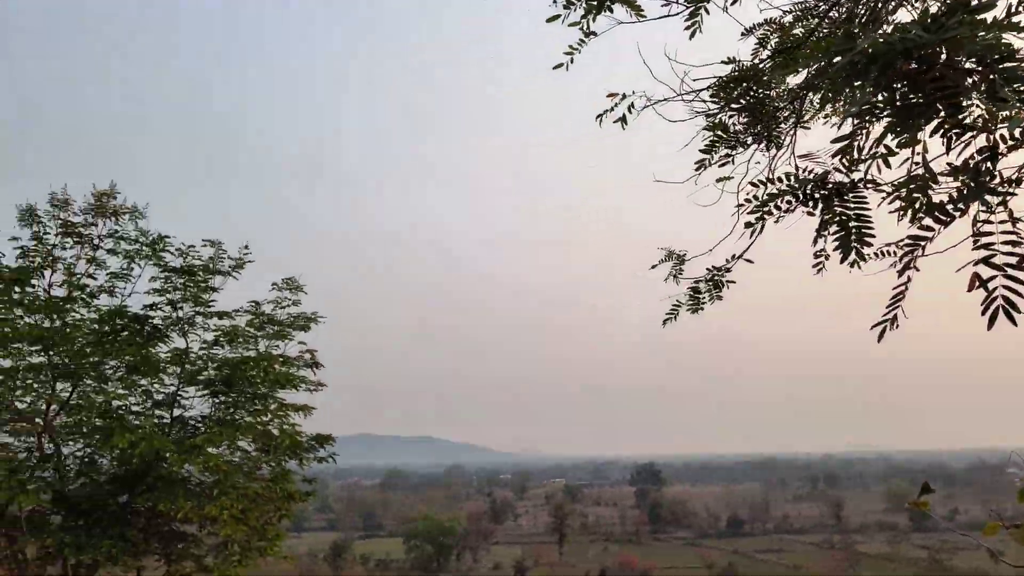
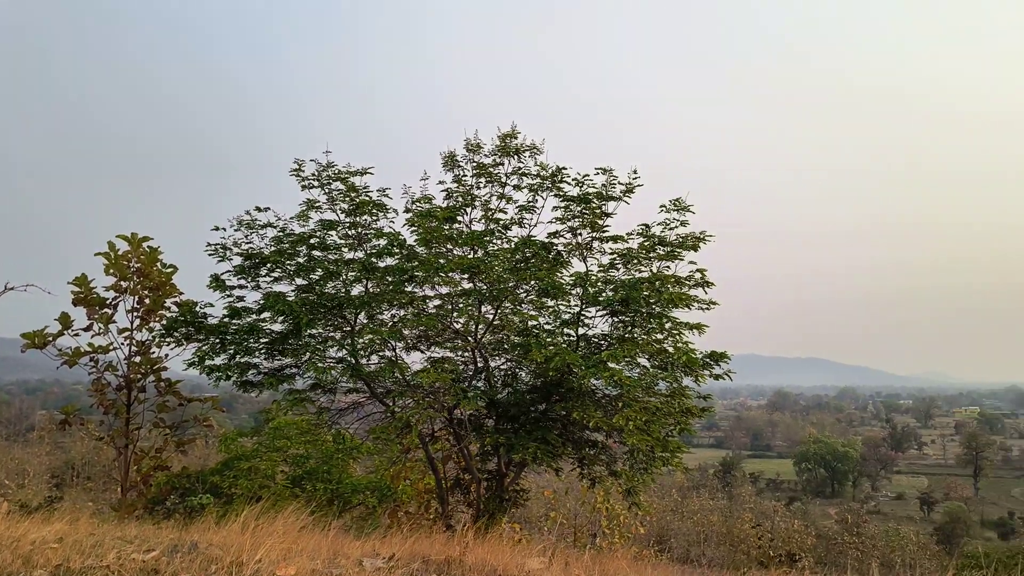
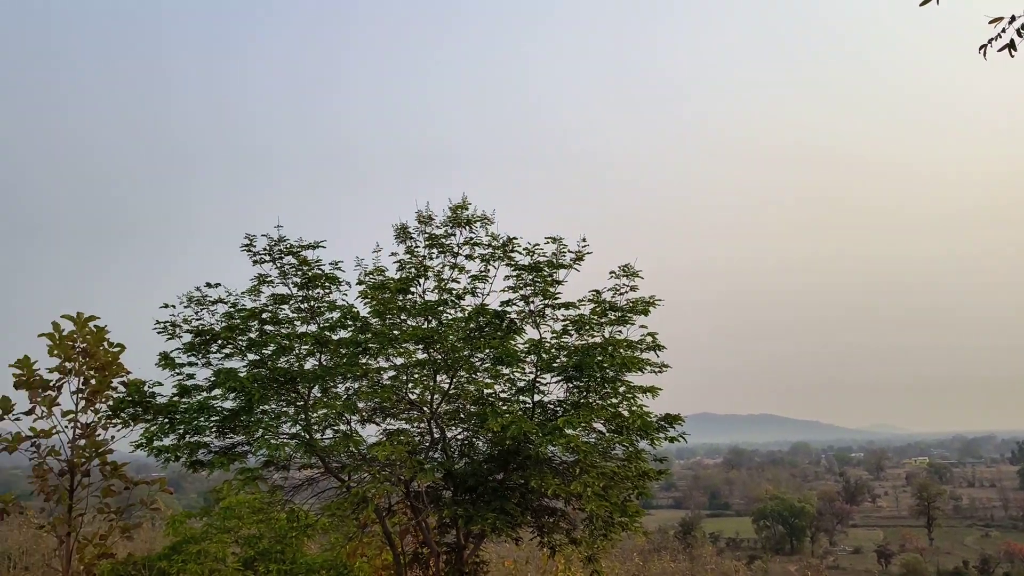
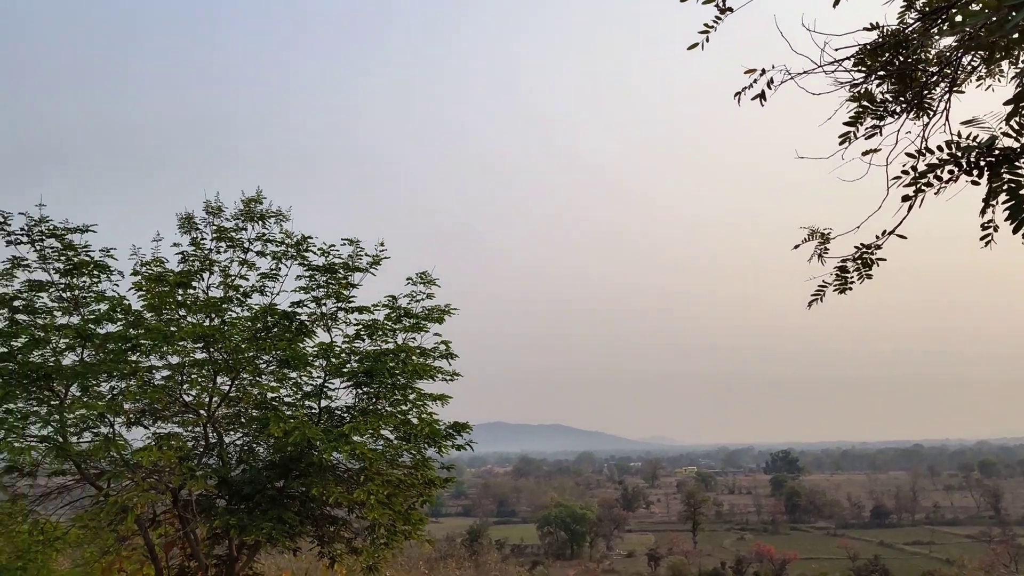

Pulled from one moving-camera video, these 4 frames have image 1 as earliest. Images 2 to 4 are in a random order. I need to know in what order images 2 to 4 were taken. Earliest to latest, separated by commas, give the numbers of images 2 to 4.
4, 3, 2
